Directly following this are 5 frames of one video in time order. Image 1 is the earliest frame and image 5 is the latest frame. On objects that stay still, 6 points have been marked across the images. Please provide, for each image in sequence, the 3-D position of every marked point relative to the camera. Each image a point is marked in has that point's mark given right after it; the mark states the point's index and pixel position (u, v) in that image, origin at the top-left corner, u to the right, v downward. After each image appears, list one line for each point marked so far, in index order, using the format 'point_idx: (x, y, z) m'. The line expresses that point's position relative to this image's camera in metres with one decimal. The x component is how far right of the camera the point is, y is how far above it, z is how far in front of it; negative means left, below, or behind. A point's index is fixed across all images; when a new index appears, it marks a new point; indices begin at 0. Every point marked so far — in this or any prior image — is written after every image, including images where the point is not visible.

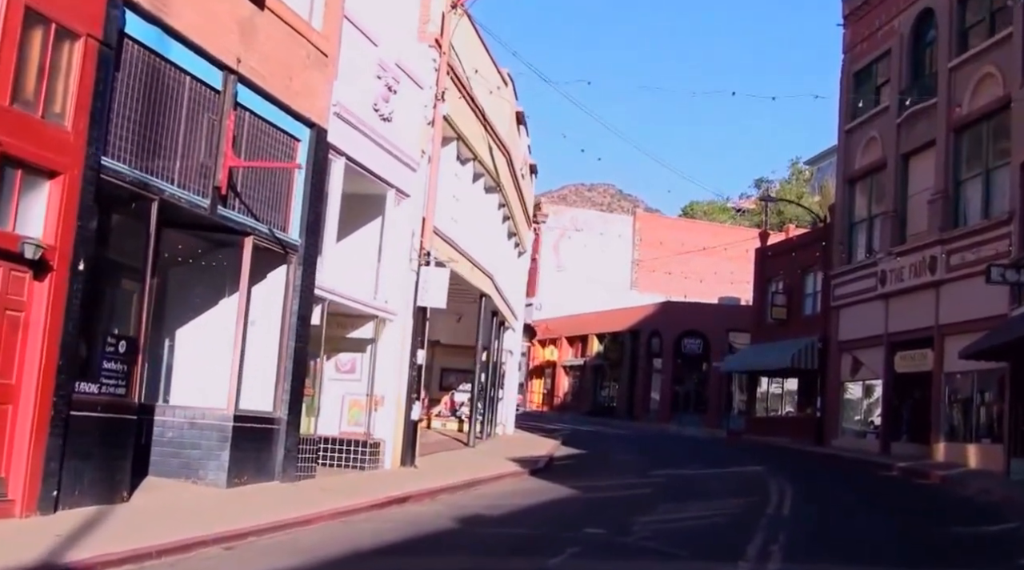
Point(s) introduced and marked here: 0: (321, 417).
0: (-3.2, -2.2, +17.8) m
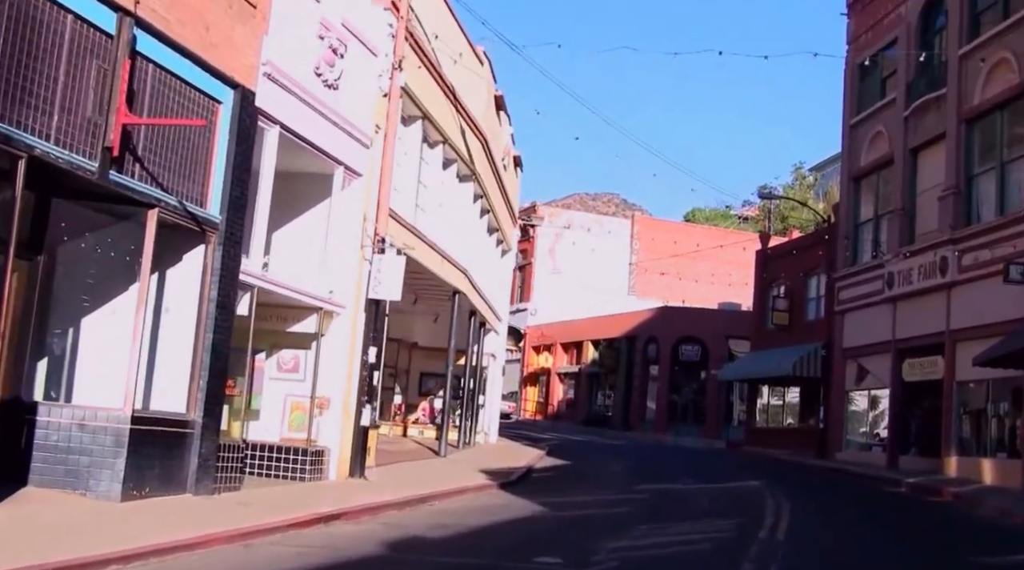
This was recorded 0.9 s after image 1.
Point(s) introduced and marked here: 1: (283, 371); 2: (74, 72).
0: (-3.8, -2.1, +15.8) m
1: (-3.5, -1.3, +16.1) m
2: (-4.4, +2.1, +10.4) m
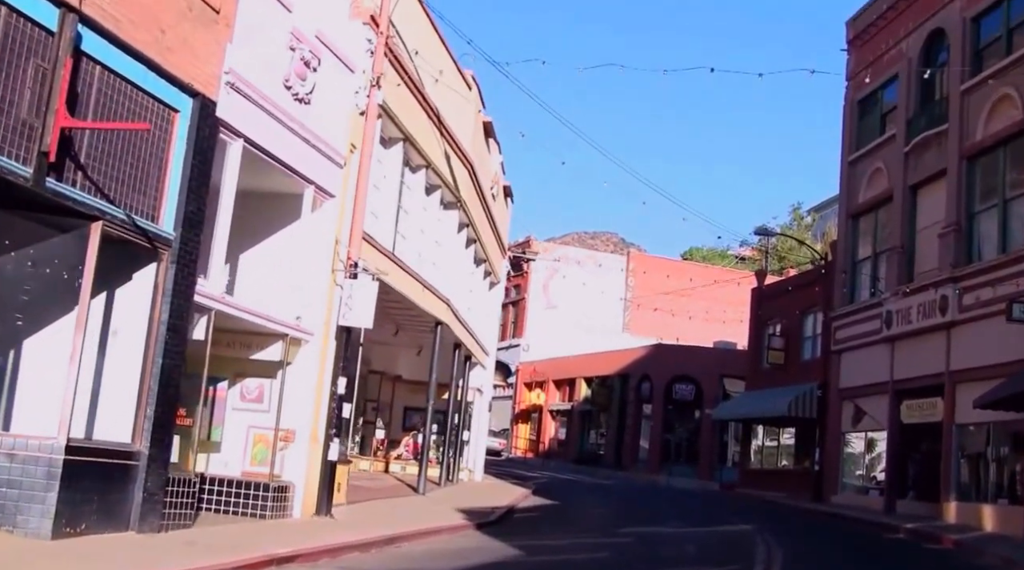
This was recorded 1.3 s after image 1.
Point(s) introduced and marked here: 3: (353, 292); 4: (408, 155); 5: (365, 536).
0: (-4.2, -2.4, +14.9) m
1: (-3.9, -1.7, +15.1) m
2: (-4.6, +2.0, +9.6) m
3: (-2.5, -0.1, +15.7) m
4: (-2.0, +2.5, +19.9) m
5: (-2.1, -3.5, +14.6) m
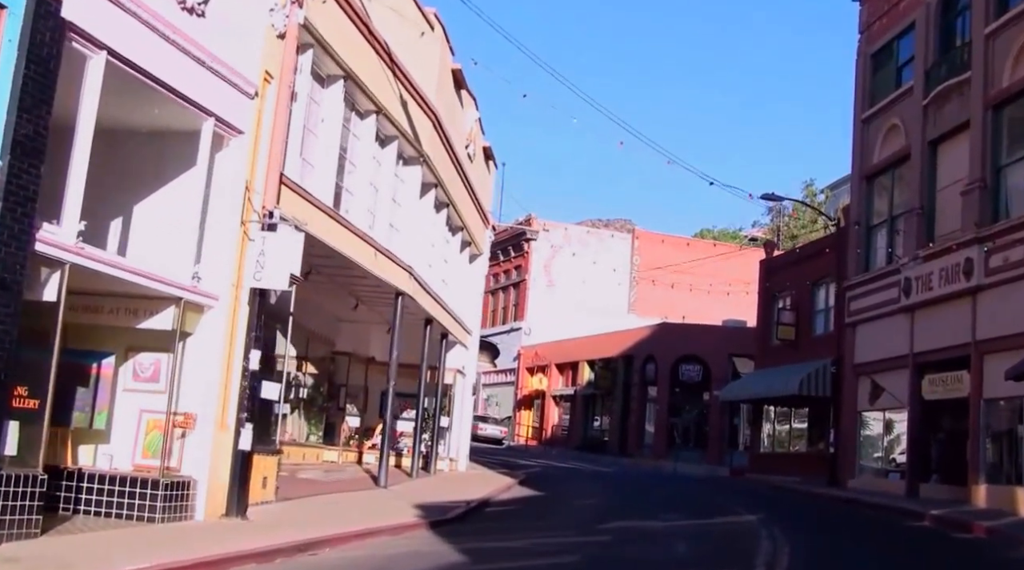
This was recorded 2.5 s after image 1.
0: (-4.8, -1.9, +12.3) m
1: (-4.5, -1.2, +12.6) m
2: (-5.4, +2.4, +7.0) m
3: (-3.1, +0.5, +13.1) m
4: (-2.7, +3.1, +17.3) m
5: (-2.7, -3.0, +12.0) m
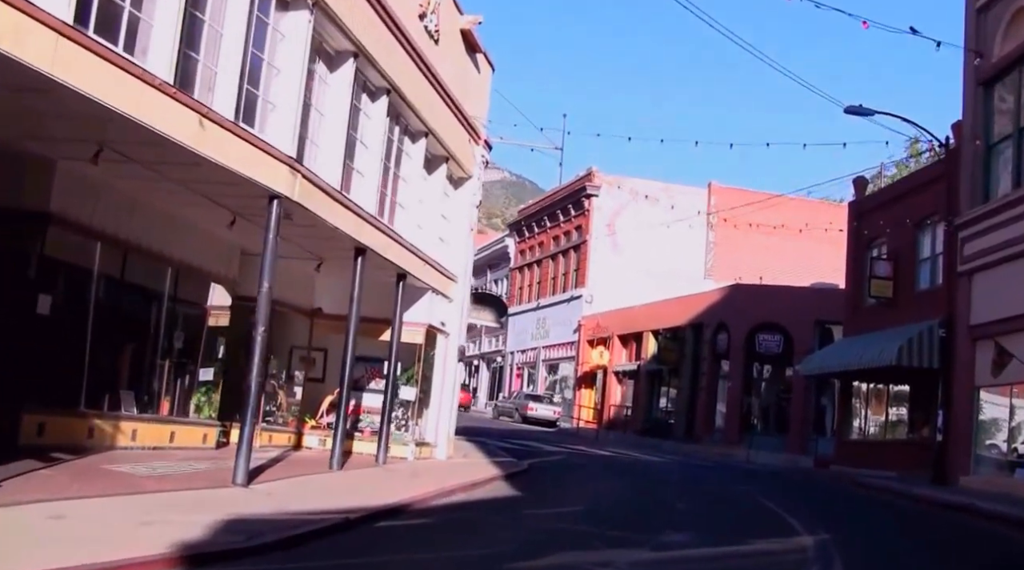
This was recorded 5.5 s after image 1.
0: (-6.5, -0.7, +6.0) m
1: (-6.2, 0.0, +6.2) m
2: (-7.6, +3.5, +0.7) m
3: (-4.8, +1.7, +6.6) m
4: (-3.9, +4.4, +10.7) m
5: (-4.4, -1.8, +5.5) m
